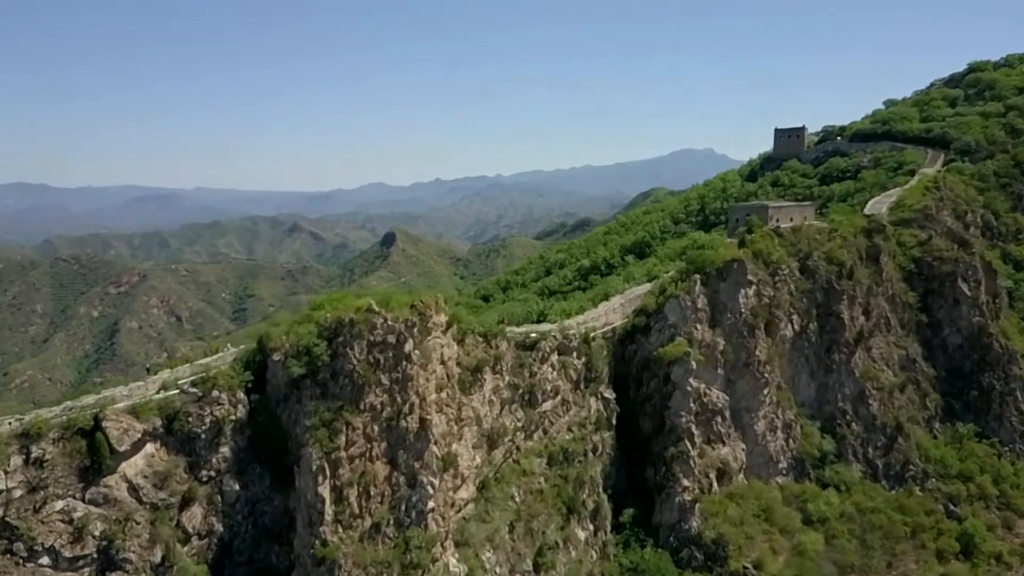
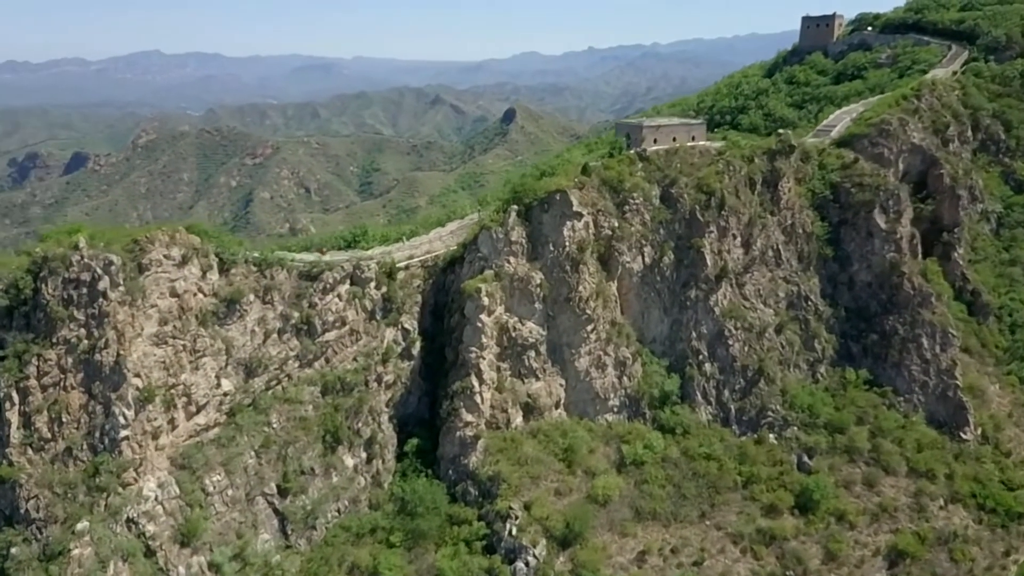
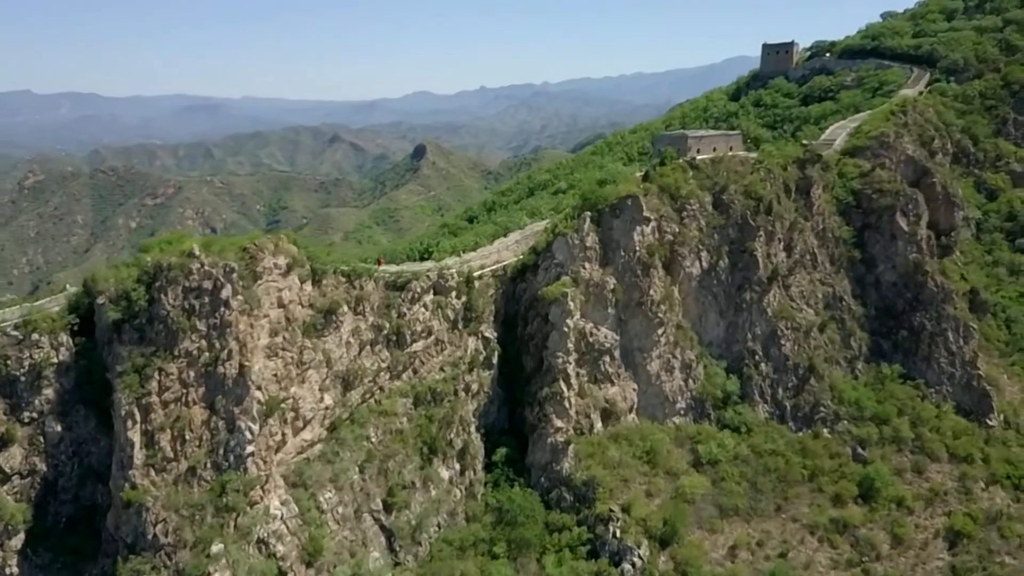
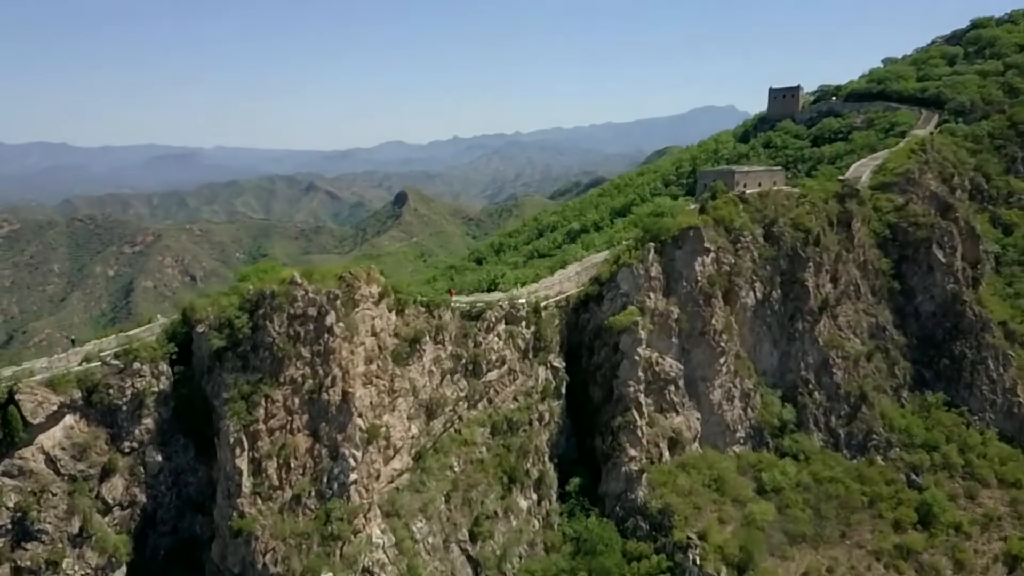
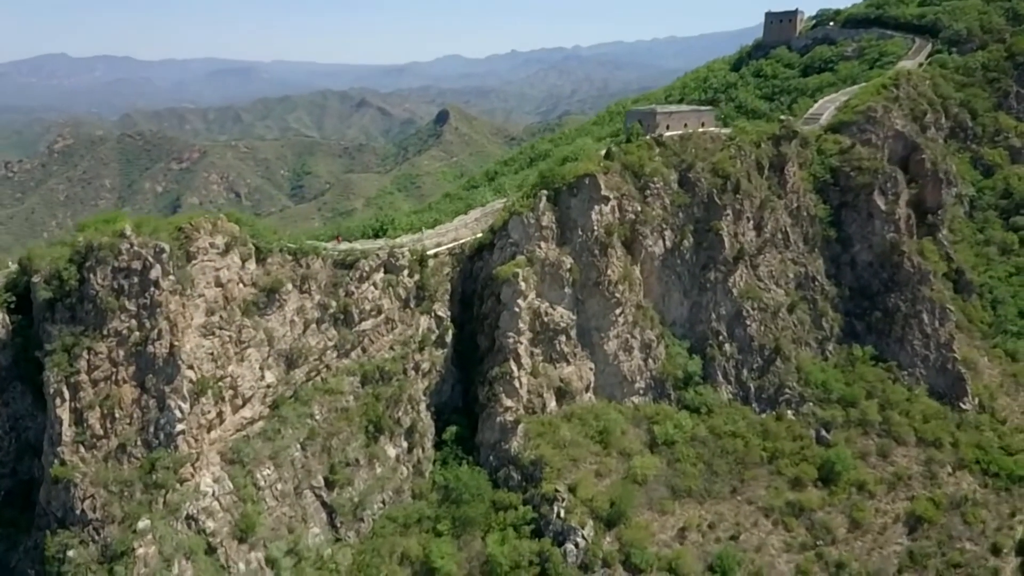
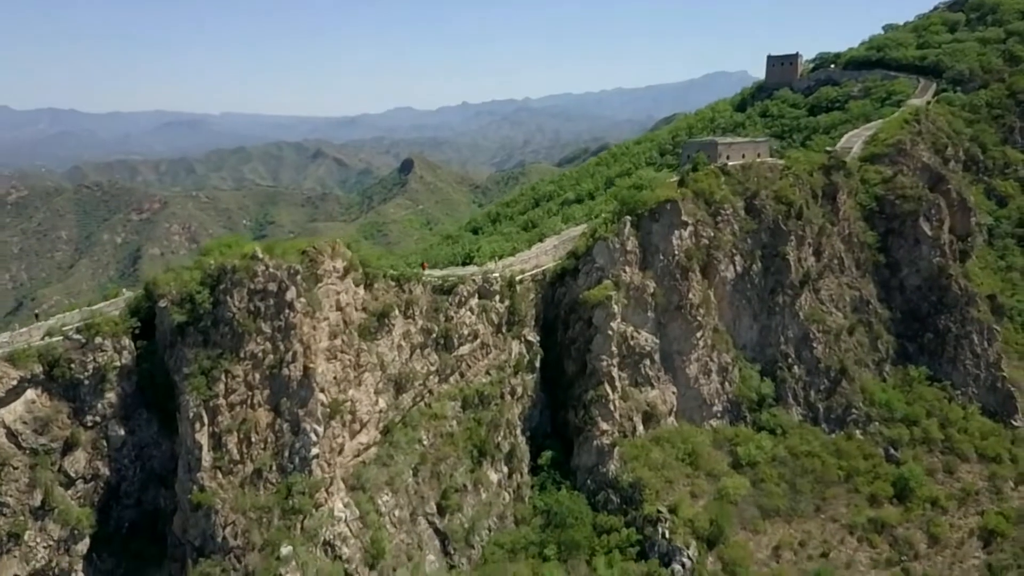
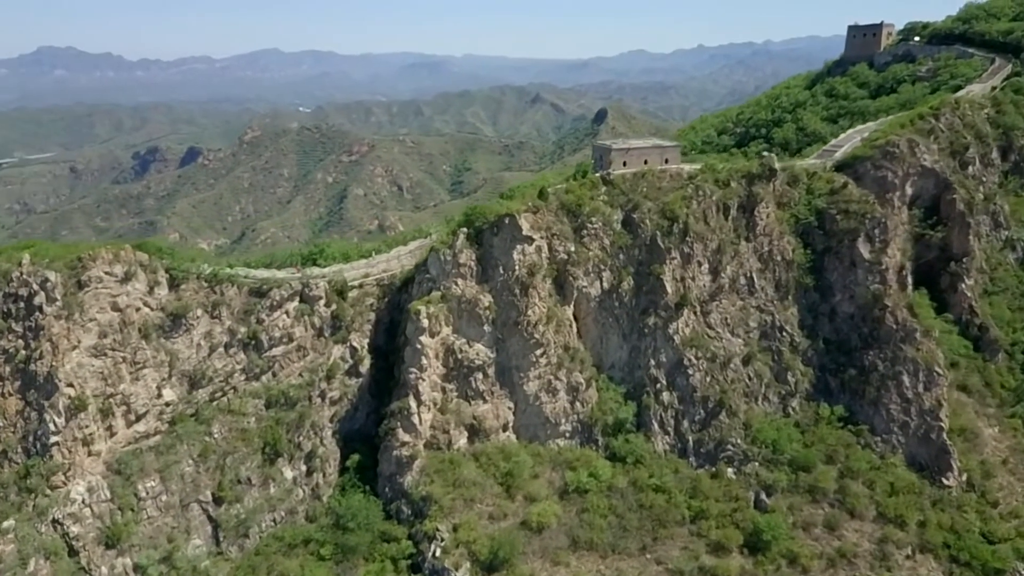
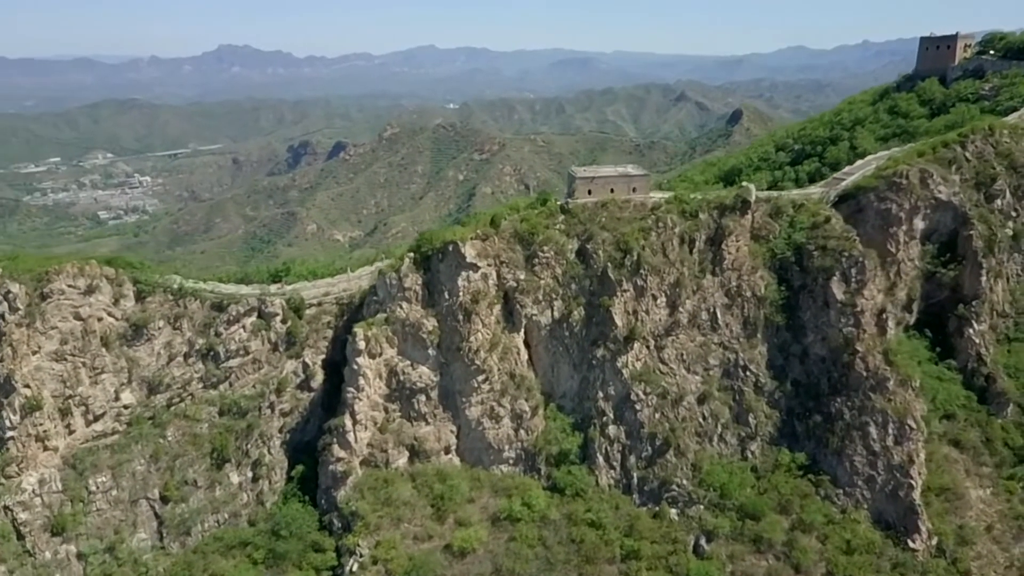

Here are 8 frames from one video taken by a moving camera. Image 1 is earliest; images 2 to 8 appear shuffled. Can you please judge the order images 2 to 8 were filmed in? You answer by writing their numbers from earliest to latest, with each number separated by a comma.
4, 6, 3, 5, 2, 7, 8
